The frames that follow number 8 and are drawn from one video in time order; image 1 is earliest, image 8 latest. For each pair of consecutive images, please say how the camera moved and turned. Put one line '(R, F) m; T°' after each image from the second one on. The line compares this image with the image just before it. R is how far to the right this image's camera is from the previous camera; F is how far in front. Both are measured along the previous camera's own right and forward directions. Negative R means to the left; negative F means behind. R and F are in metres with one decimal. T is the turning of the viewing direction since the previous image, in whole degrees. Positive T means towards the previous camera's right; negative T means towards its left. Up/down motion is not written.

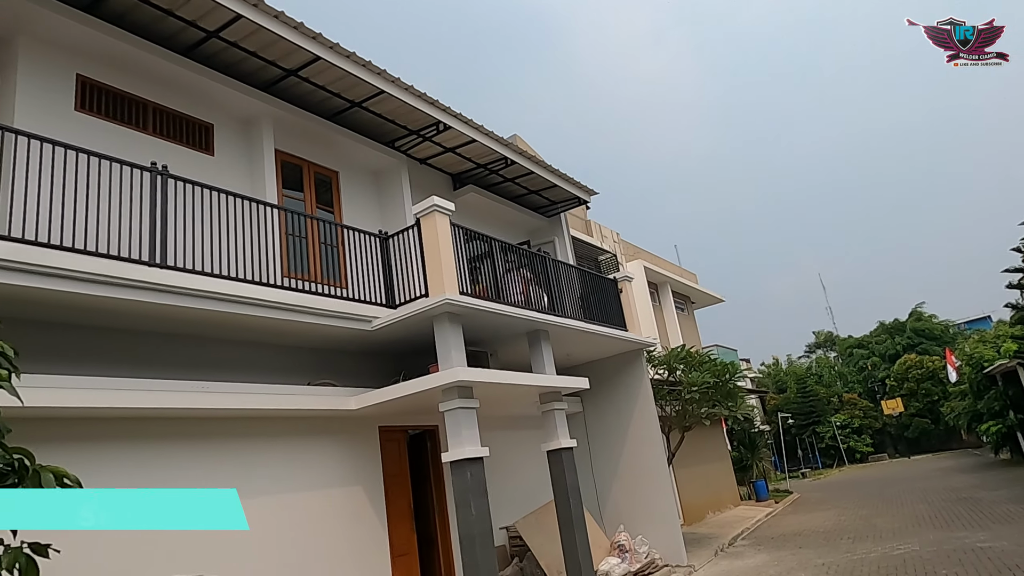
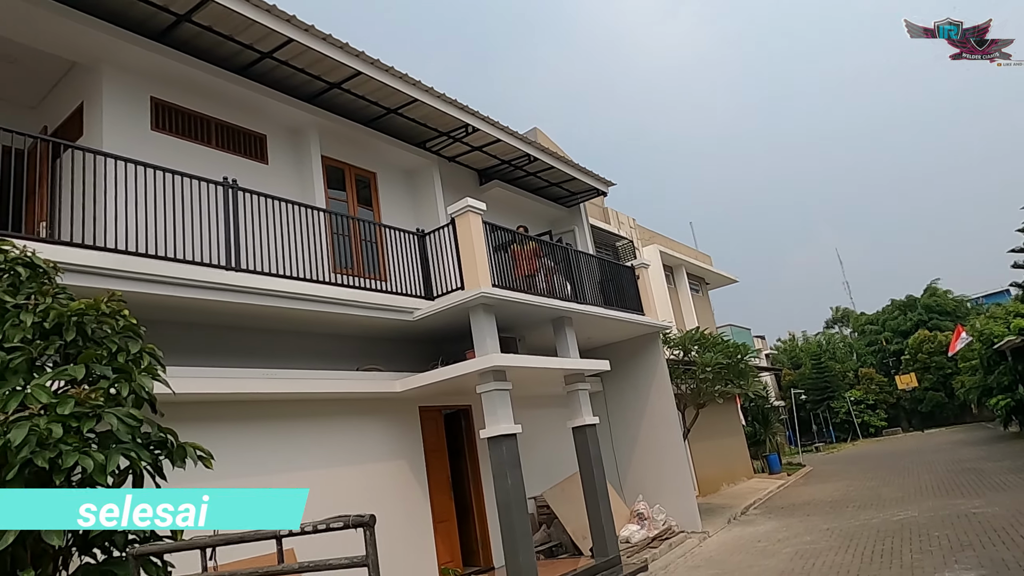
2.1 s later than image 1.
(-0.2, -0.7) m; -1°
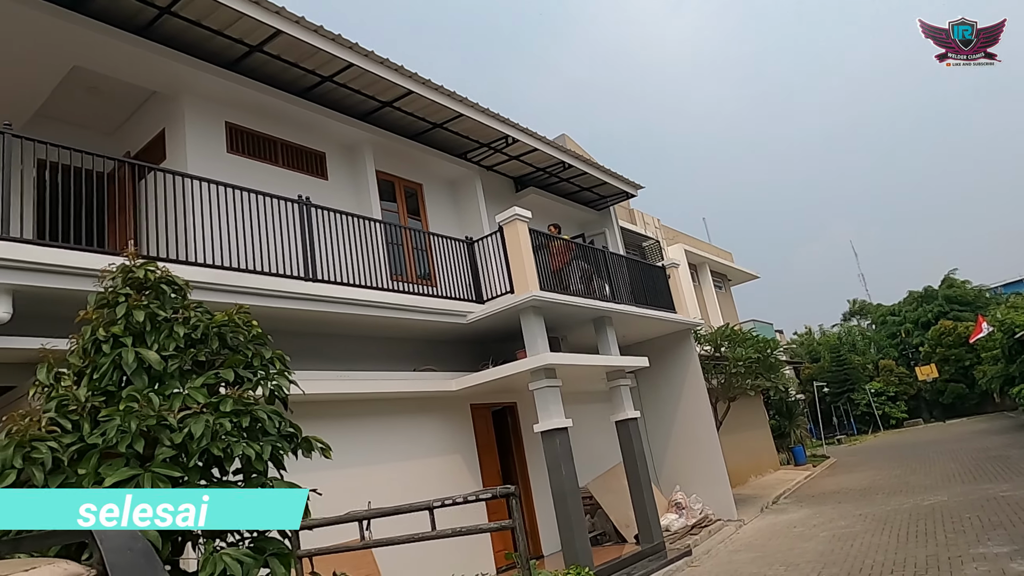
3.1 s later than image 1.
(-0.4, -0.5) m; -1°
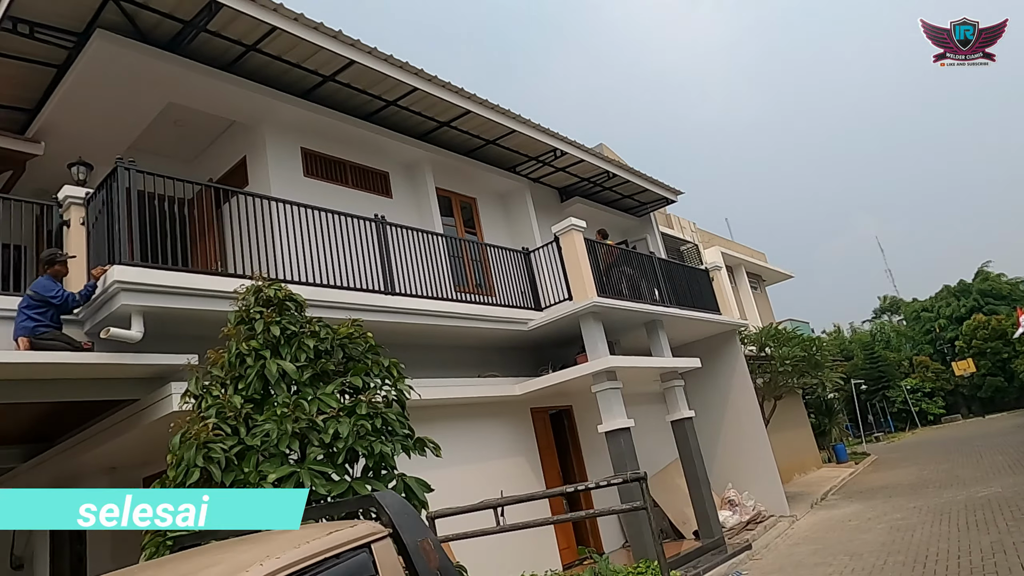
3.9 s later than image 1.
(-0.5, -0.4) m; -2°
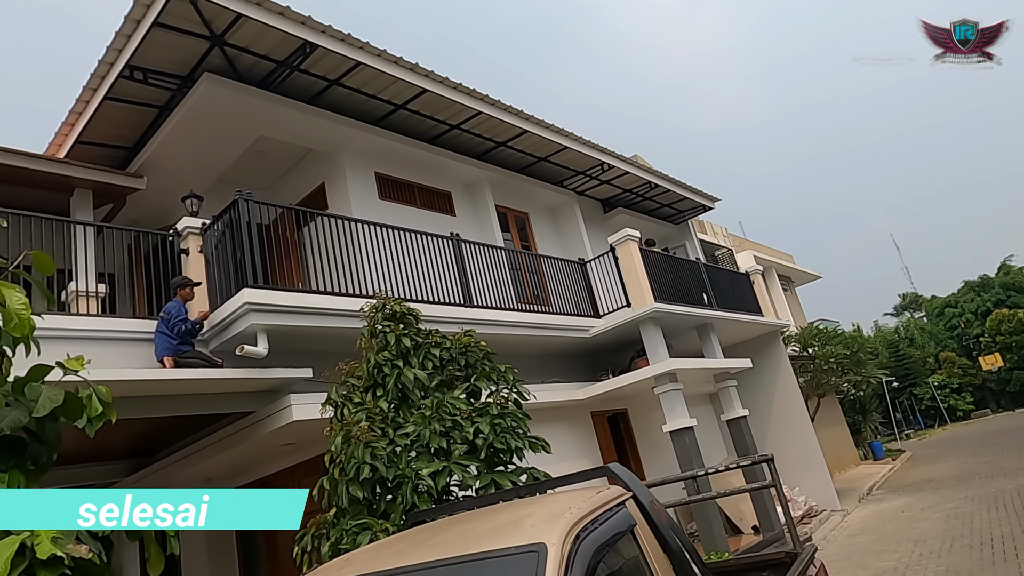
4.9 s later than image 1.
(-0.7, -0.4) m; -1°
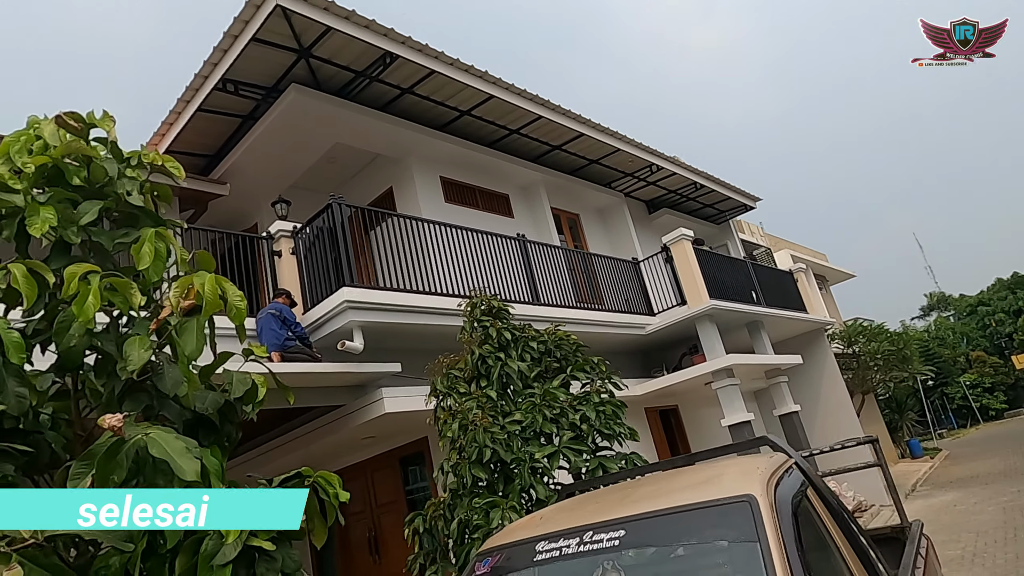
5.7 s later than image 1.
(-0.6, -0.3) m; -1°
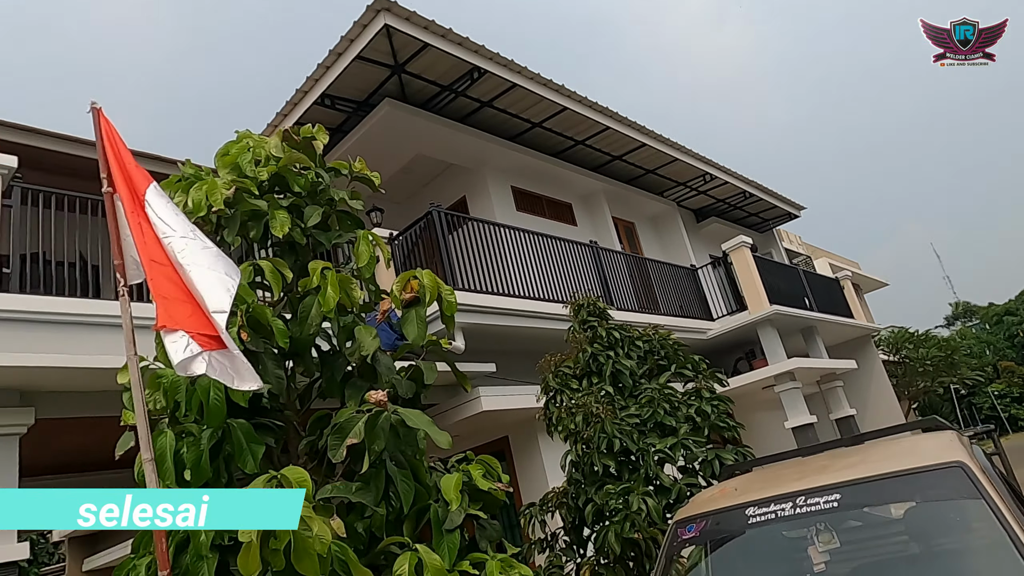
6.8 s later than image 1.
(-0.8, -0.3) m; -1°
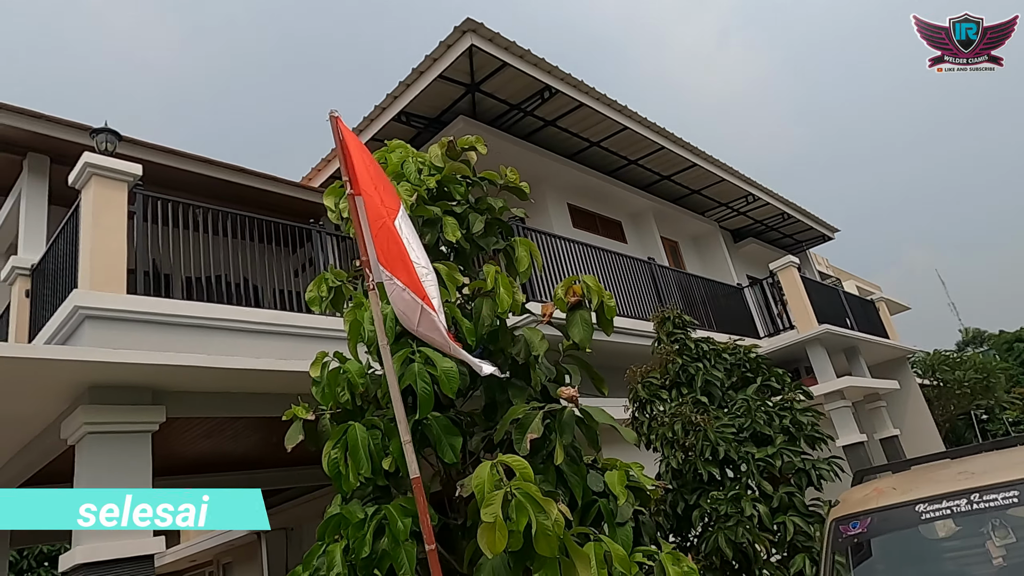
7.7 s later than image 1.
(-0.7, -0.2) m; 0°
